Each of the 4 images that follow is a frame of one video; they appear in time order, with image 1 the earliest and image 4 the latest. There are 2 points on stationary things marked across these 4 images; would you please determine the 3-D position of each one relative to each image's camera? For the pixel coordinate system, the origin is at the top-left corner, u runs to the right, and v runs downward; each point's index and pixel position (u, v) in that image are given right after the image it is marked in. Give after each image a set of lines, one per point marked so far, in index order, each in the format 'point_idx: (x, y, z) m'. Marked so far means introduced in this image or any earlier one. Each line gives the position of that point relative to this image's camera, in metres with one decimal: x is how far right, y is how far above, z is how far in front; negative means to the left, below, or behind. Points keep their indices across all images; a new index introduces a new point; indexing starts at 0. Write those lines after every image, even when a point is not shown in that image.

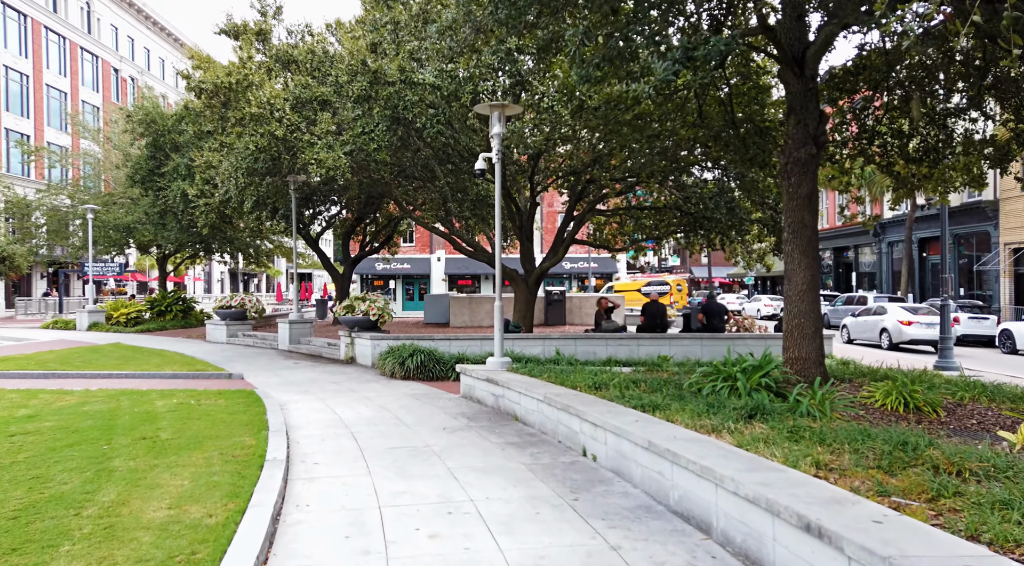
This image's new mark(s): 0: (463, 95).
0: (-1.0, +3.7, +18.1) m
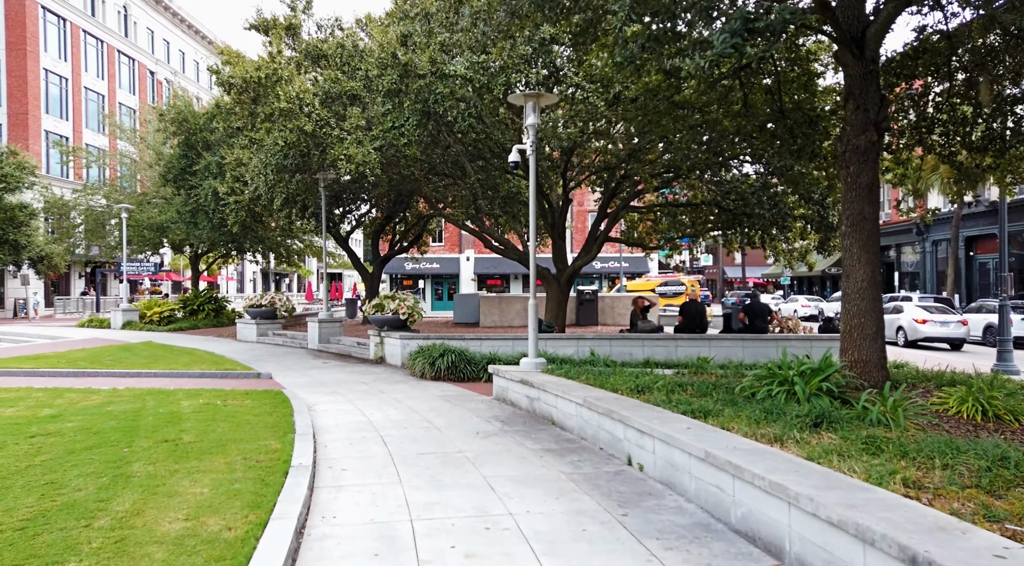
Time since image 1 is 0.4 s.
0: (-0.3, +3.7, +17.6) m
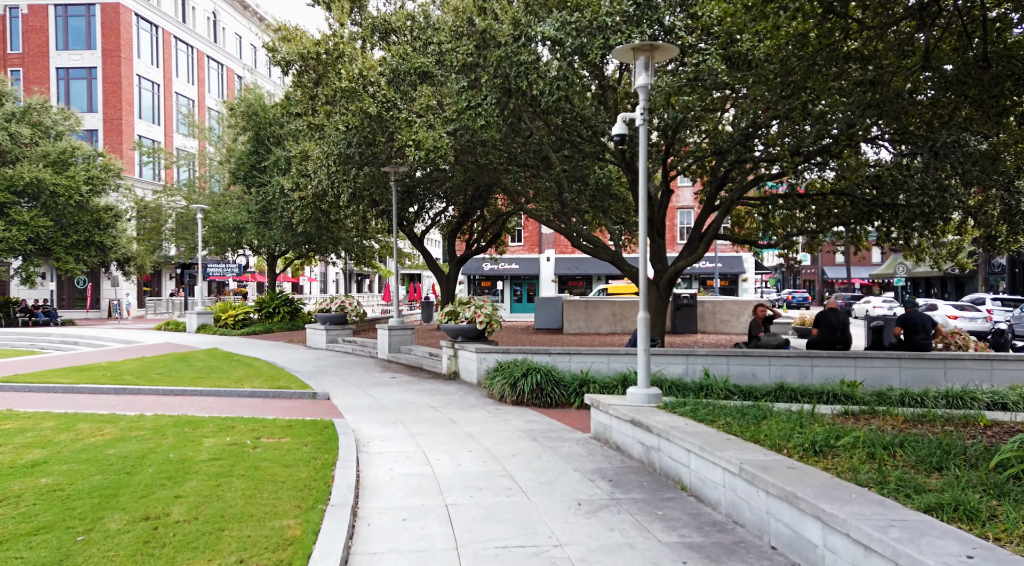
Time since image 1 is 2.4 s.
0: (+1.2, +3.6, +14.5) m
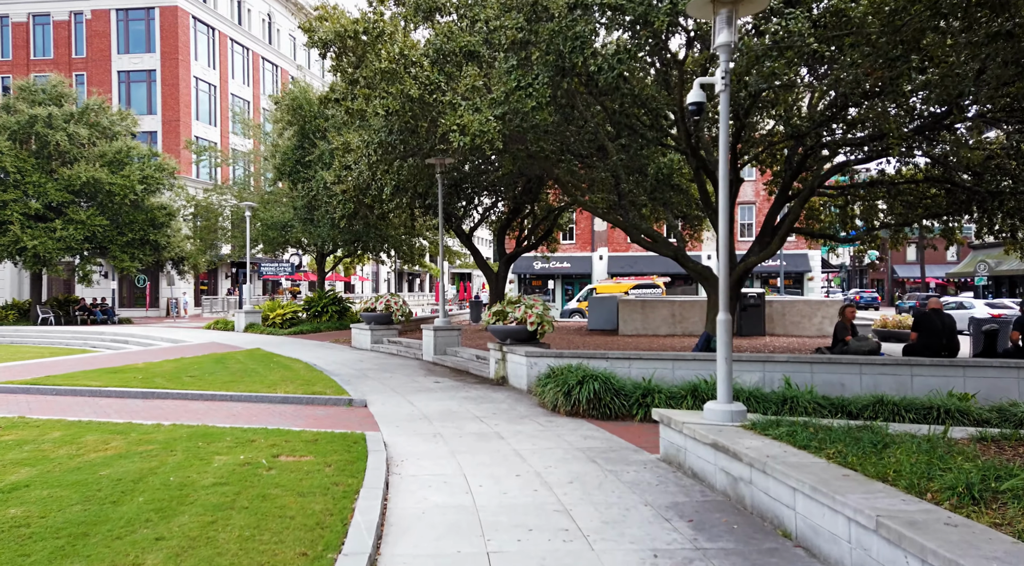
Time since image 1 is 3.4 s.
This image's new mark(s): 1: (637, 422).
0: (+2.0, +3.6, +12.9) m
1: (+1.7, -1.9, +12.6) m
